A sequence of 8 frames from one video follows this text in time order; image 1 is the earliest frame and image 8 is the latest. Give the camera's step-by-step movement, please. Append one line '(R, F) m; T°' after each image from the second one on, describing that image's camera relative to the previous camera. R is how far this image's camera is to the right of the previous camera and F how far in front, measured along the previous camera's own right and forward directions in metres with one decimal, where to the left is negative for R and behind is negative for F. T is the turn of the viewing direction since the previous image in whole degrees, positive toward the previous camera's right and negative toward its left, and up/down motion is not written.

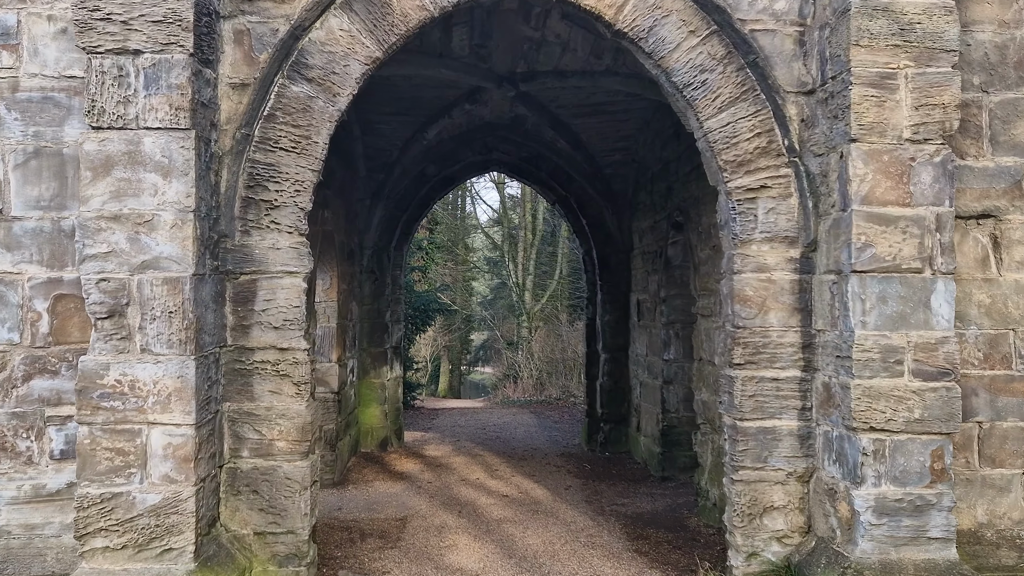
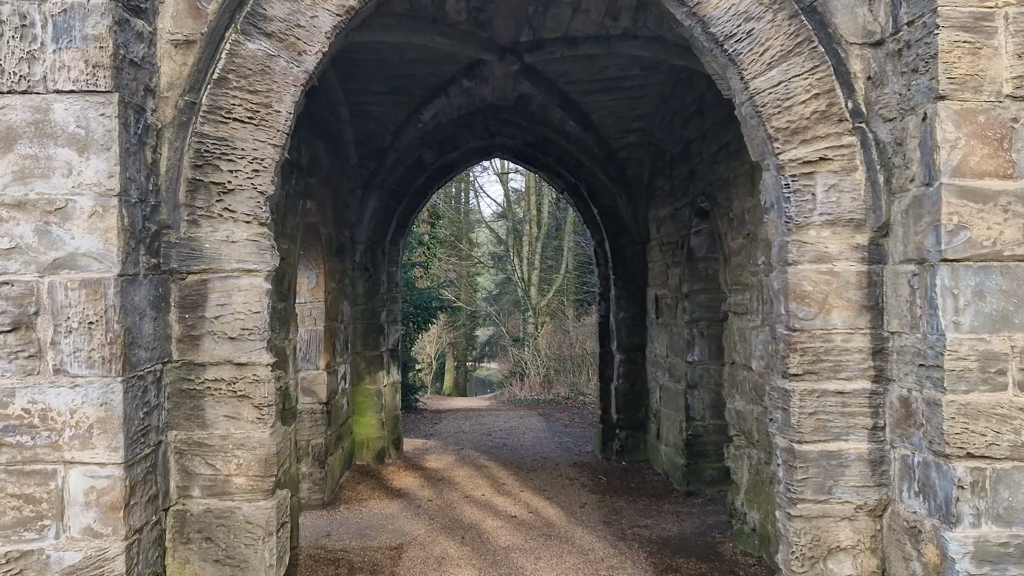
(0.0, +0.4) m; 0°
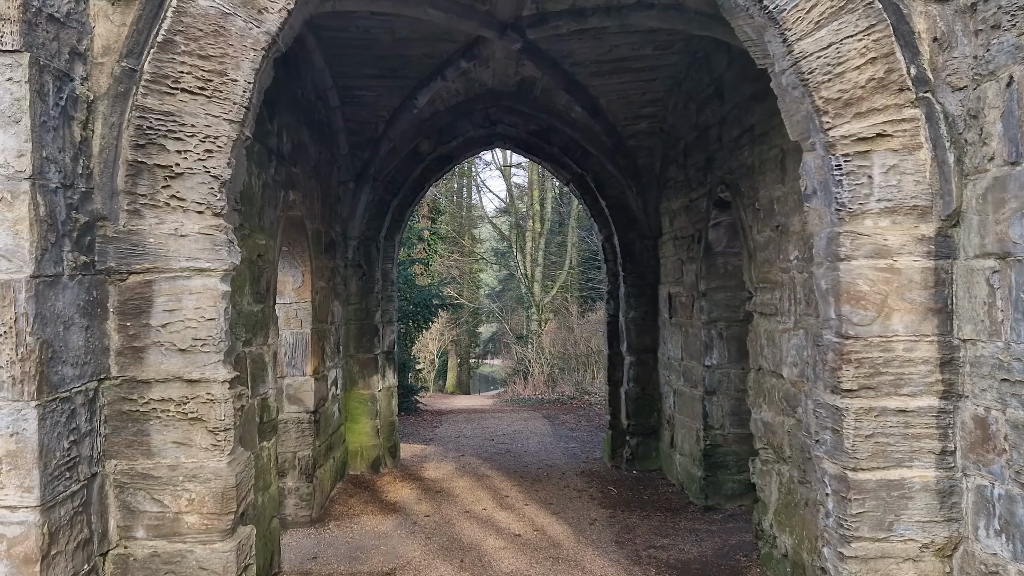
(0.0, +0.3) m; 0°
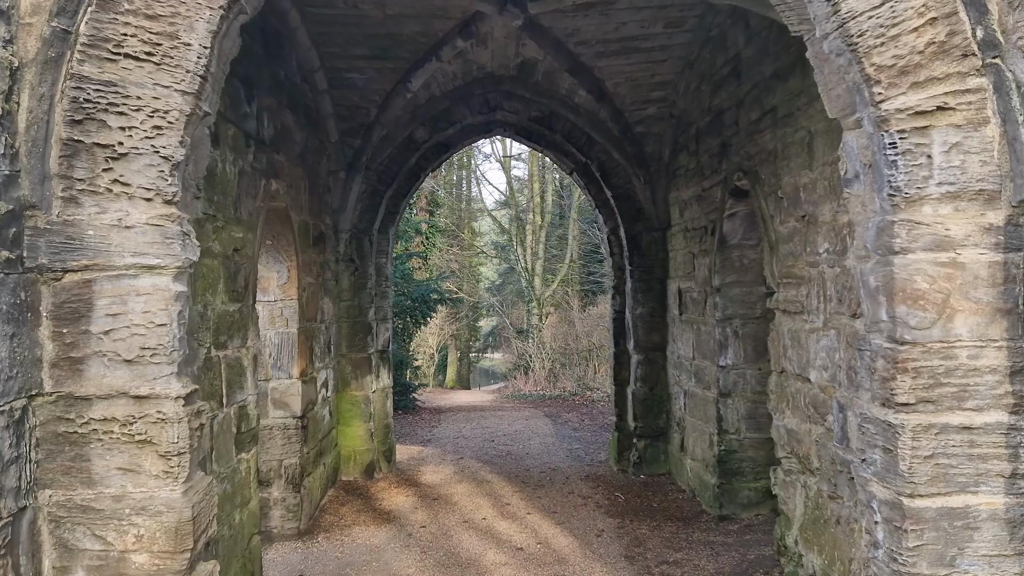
(0.0, +0.2) m; 0°
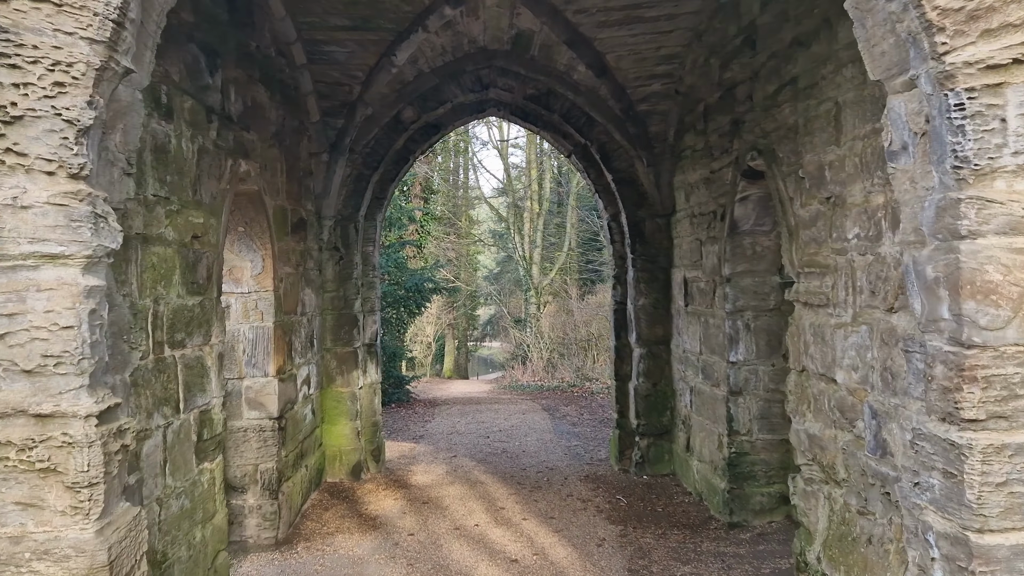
(0.0, +0.3) m; 0°
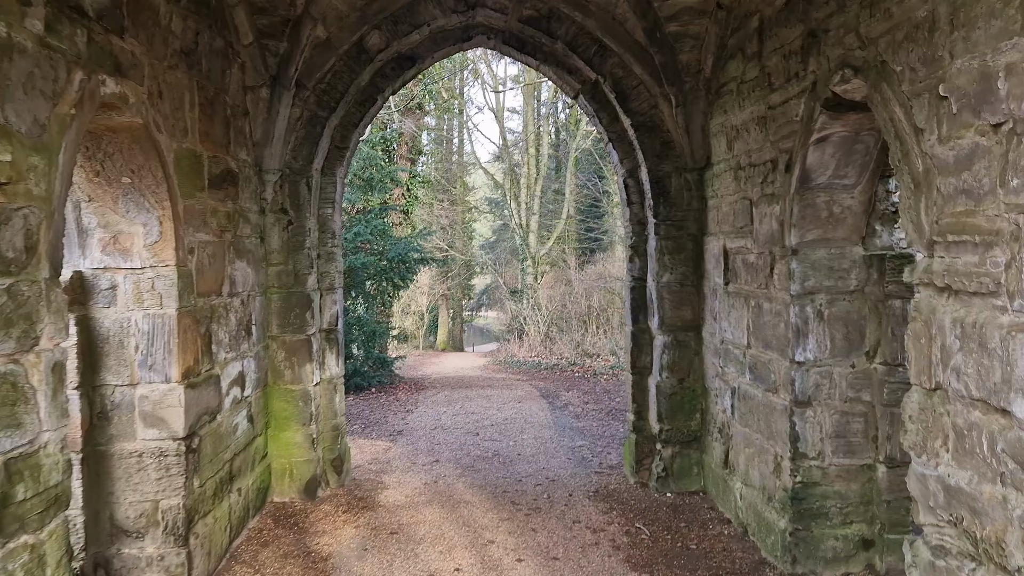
(0.0, +0.8) m; 0°
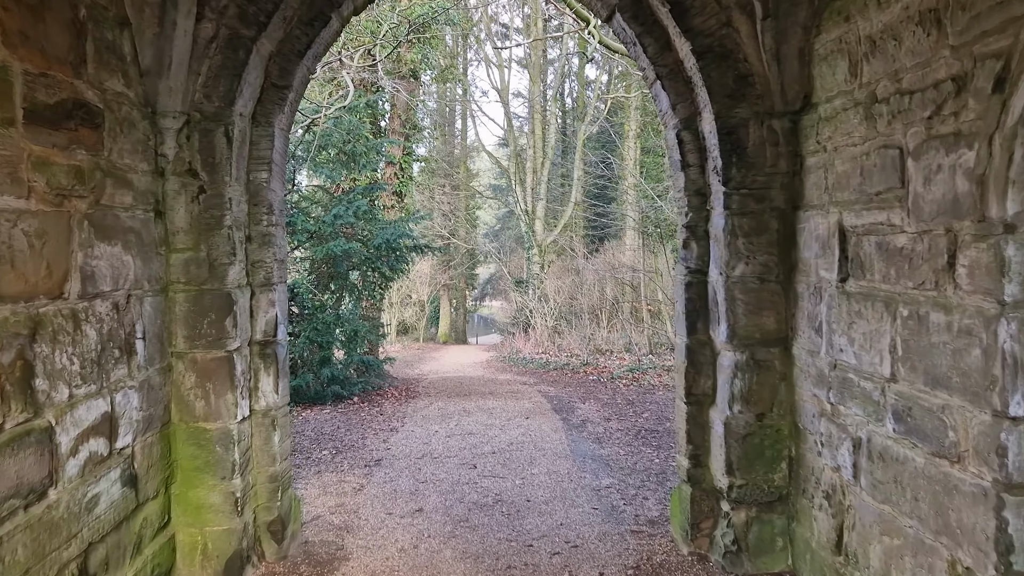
(0.0, +1.0) m; 0°
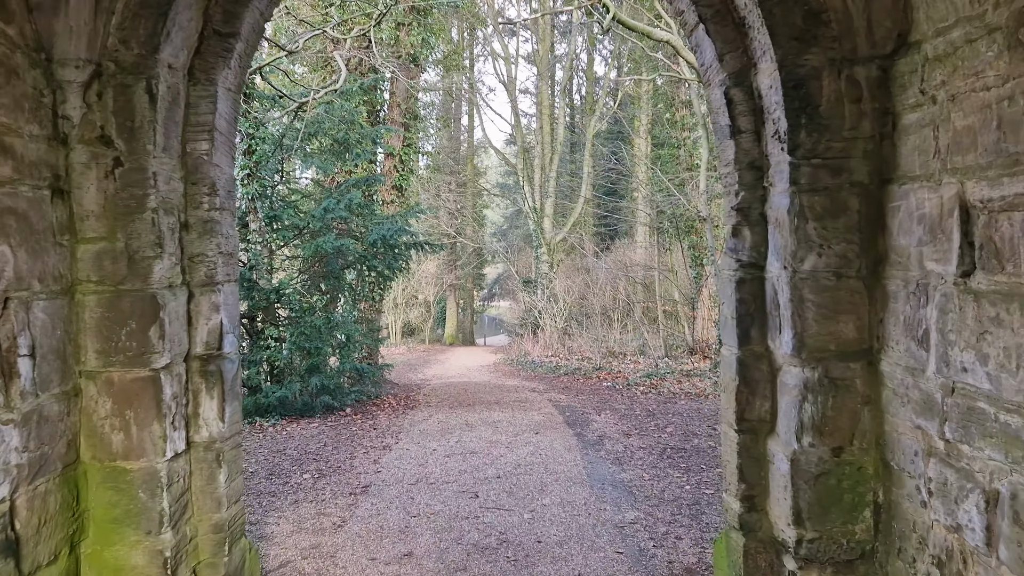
(0.0, +0.5) m; -1°
